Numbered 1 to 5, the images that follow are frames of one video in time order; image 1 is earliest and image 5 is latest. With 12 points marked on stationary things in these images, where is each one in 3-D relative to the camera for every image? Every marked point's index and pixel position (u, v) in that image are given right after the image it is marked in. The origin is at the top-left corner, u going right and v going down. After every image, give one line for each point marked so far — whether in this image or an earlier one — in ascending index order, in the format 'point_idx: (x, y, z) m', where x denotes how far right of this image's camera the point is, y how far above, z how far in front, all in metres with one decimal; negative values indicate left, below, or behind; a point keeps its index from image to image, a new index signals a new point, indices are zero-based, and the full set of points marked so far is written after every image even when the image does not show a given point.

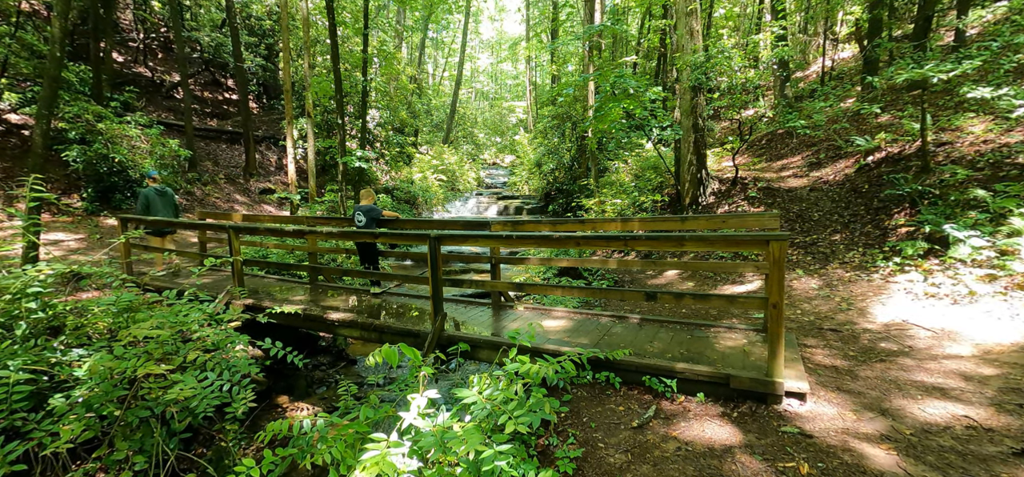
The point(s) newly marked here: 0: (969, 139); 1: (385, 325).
0: (+6.8, +1.5, +6.6) m
1: (-1.3, -0.9, +4.6) m
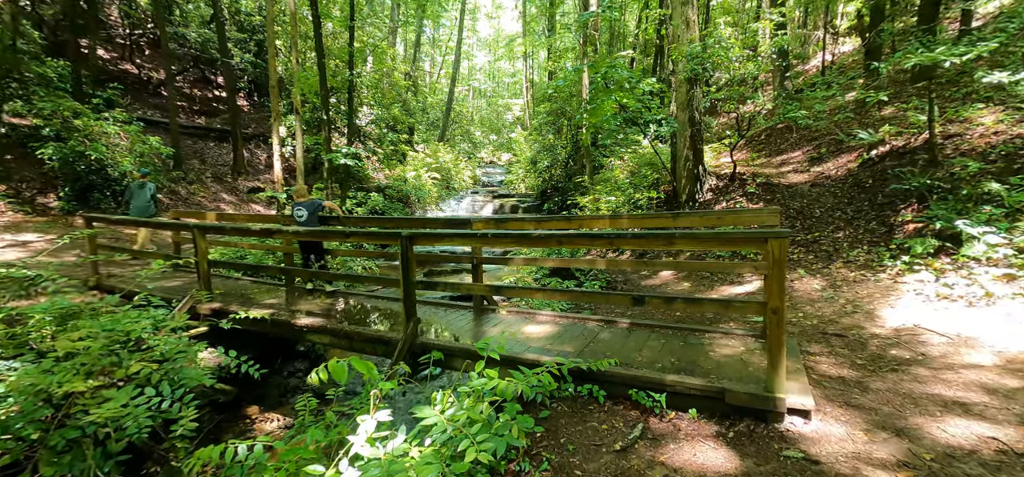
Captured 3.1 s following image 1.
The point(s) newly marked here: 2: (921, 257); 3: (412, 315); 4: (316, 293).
0: (+6.6, +1.5, +6.3) m
1: (-1.5, -0.9, +4.2) m
2: (+4.5, -0.2, +5.0) m
3: (-0.9, -0.7, +3.9) m
4: (-2.5, -0.7, +5.6) m
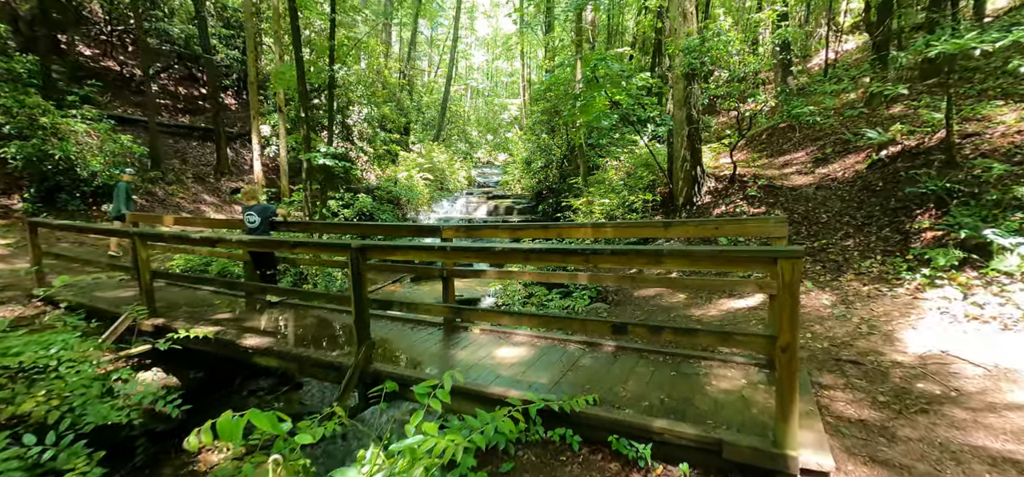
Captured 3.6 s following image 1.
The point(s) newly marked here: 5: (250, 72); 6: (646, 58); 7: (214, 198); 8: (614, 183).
0: (+6.3, +1.4, +5.8) m
1: (-1.7, -1.0, +3.7) m
2: (+4.3, -0.3, +4.5) m
3: (-1.1, -0.8, +3.4) m
4: (-2.7, -0.8, +5.1) m
5: (-6.8, +4.3, +11.6) m
6: (+4.8, +6.4, +15.9) m
7: (-9.3, +1.3, +13.9) m
8: (+2.4, +1.3, +10.7) m
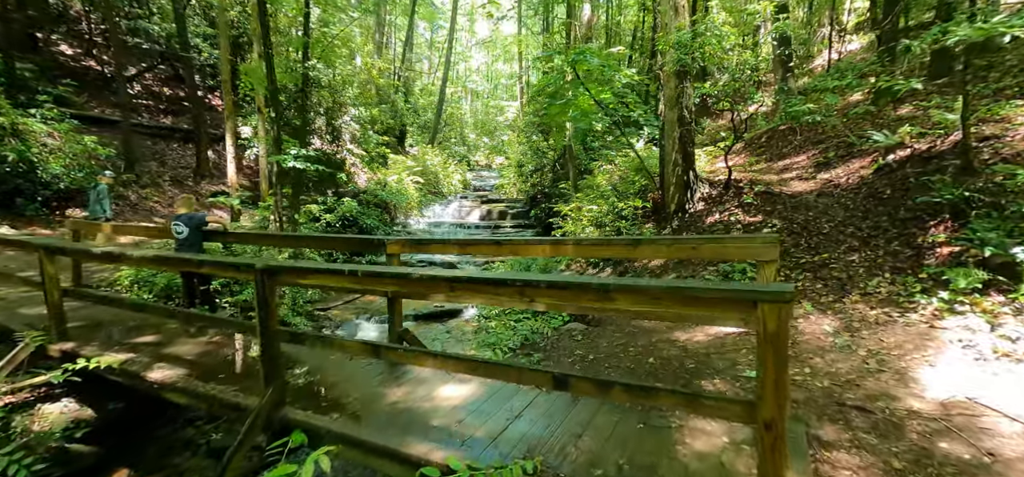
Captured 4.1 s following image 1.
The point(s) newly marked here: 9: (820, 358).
0: (+6.0, +1.2, +5.2) m
1: (-2.1, -1.1, +3.2) m
2: (+3.9, -0.5, +3.9) m
3: (-1.5, -0.9, +2.9) m
4: (-3.1, -0.9, +4.6) m
5: (-7.1, +4.1, +11.1) m
6: (+4.5, +6.2, +15.4) m
7: (-9.6, +1.1, +13.4) m
8: (+2.1, +1.1, +10.1) m
9: (+2.5, -0.9, +3.6) m
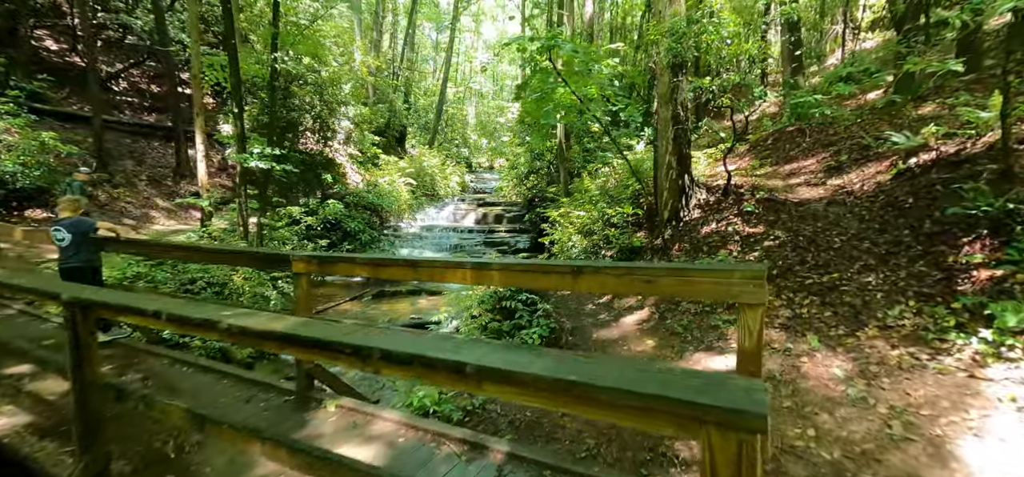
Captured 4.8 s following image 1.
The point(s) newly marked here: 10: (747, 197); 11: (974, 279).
0: (+5.5, +1.0, +4.4) m
1: (-2.6, -1.2, +2.5) m
2: (+3.4, -0.6, +3.1) m
3: (-2.0, -1.0, +2.2) m
4: (-3.6, -1.0, +3.9) m
5: (-7.4, +4.1, +10.5) m
6: (+4.3, +6.0, +14.6) m
7: (-9.9, +1.0, +12.8) m
8: (+1.7, +1.0, +9.4) m
9: (+2.0, -1.1, +2.8) m
10: (+3.6, +0.6, +6.9) m
11: (+3.7, -0.3, +3.6) m
